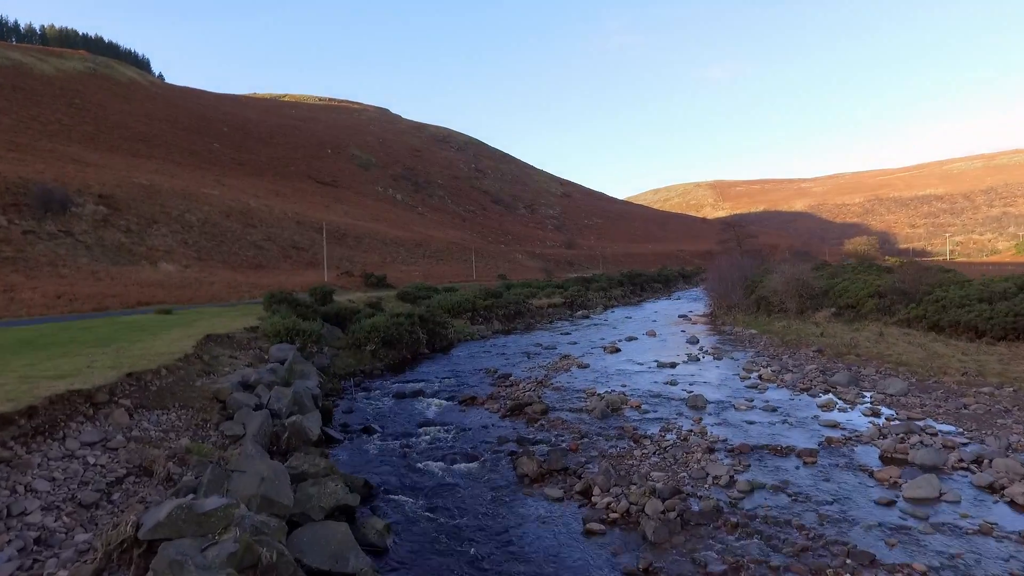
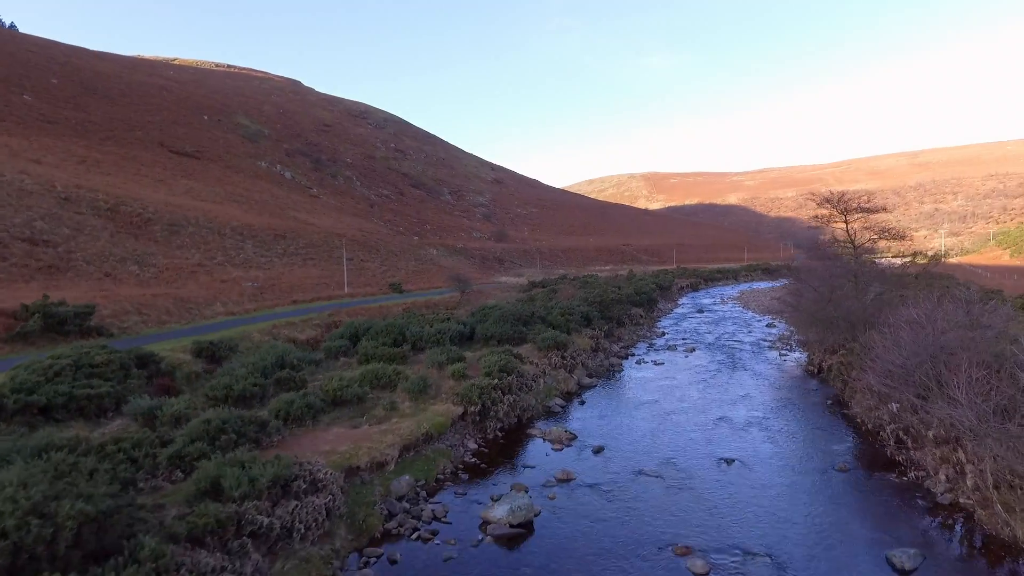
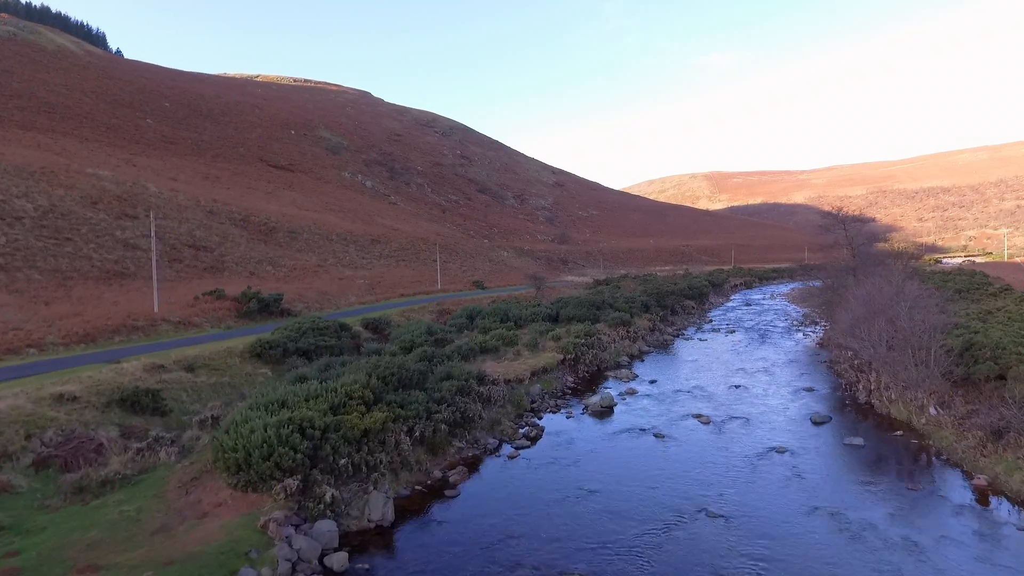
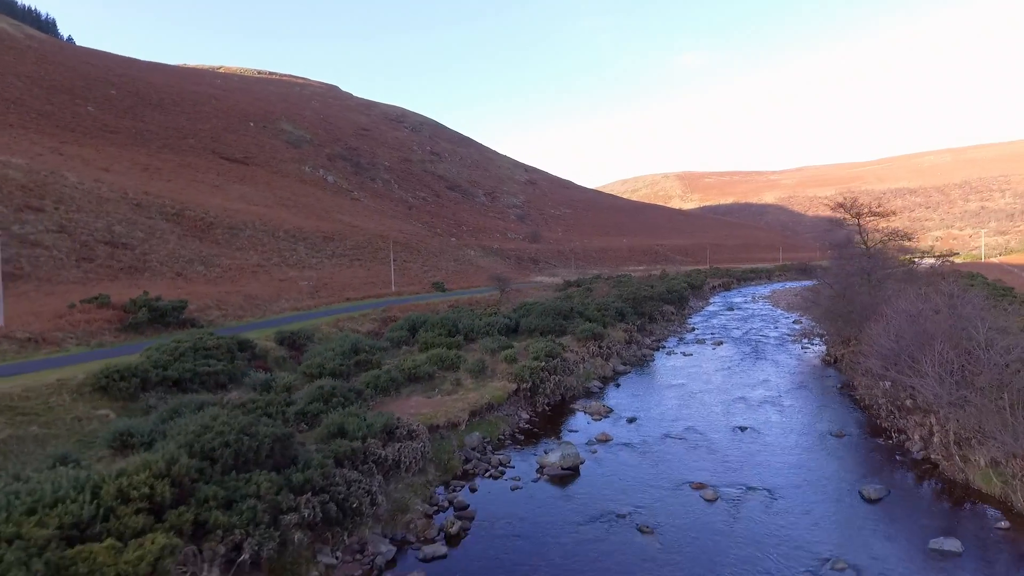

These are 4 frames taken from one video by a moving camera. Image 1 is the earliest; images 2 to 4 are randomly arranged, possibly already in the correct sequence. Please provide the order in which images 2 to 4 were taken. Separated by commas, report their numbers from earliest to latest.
3, 4, 2
